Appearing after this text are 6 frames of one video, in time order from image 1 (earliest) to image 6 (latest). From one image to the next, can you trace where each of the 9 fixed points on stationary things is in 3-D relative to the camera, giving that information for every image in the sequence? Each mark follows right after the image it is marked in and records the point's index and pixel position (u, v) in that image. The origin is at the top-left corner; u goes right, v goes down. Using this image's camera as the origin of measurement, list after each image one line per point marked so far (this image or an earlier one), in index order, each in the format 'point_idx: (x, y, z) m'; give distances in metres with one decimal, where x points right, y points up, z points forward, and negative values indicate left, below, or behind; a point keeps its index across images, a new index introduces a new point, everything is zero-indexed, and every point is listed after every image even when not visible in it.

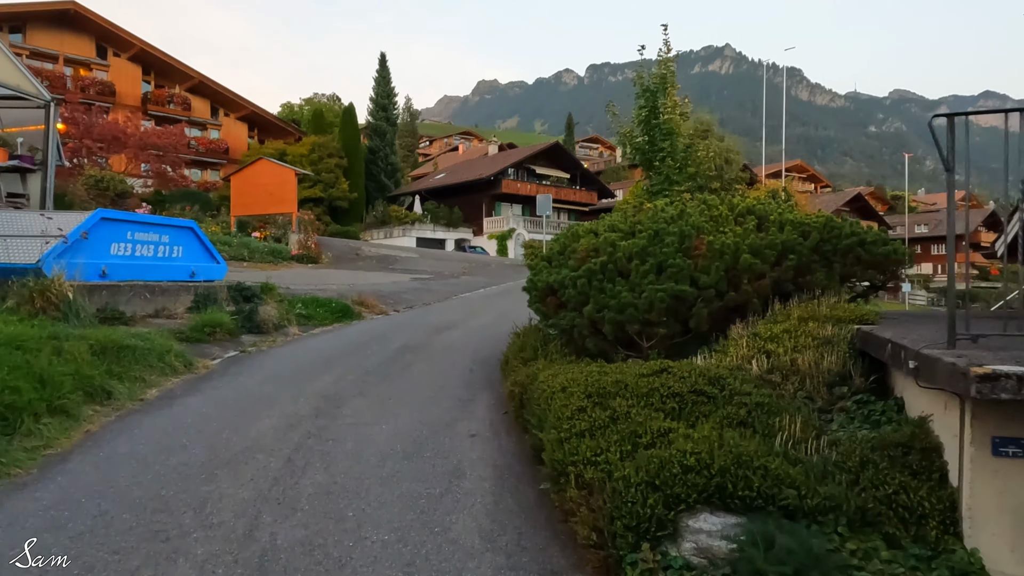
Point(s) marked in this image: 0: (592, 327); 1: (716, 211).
0: (+0.8, -0.4, +7.0) m
1: (+2.5, +0.9, +8.1) m
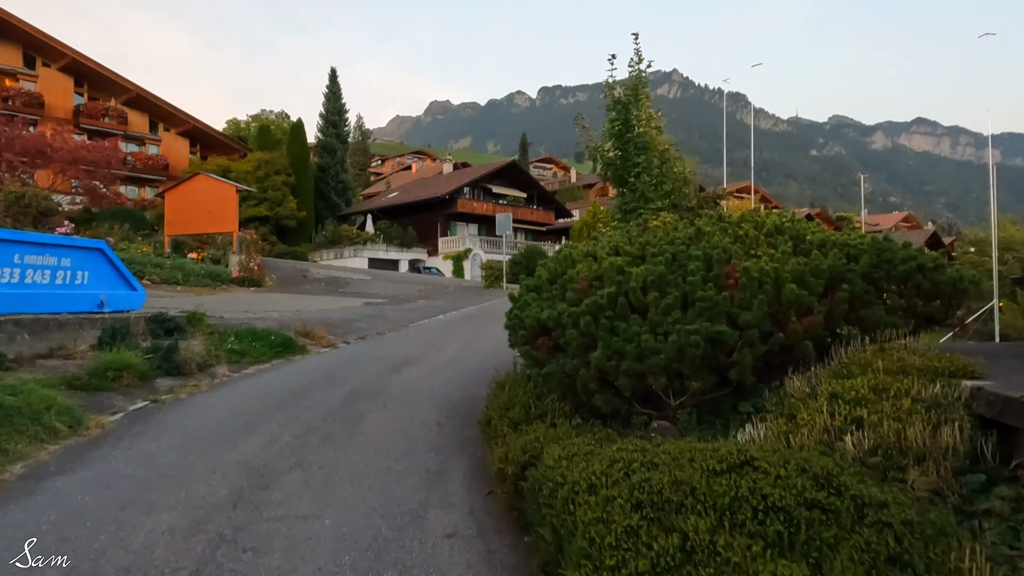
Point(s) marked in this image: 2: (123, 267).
0: (+0.7, -0.7, +5.4) m
1: (+2.3, +0.6, +6.7) m
2: (-6.8, +0.4, +11.6) m
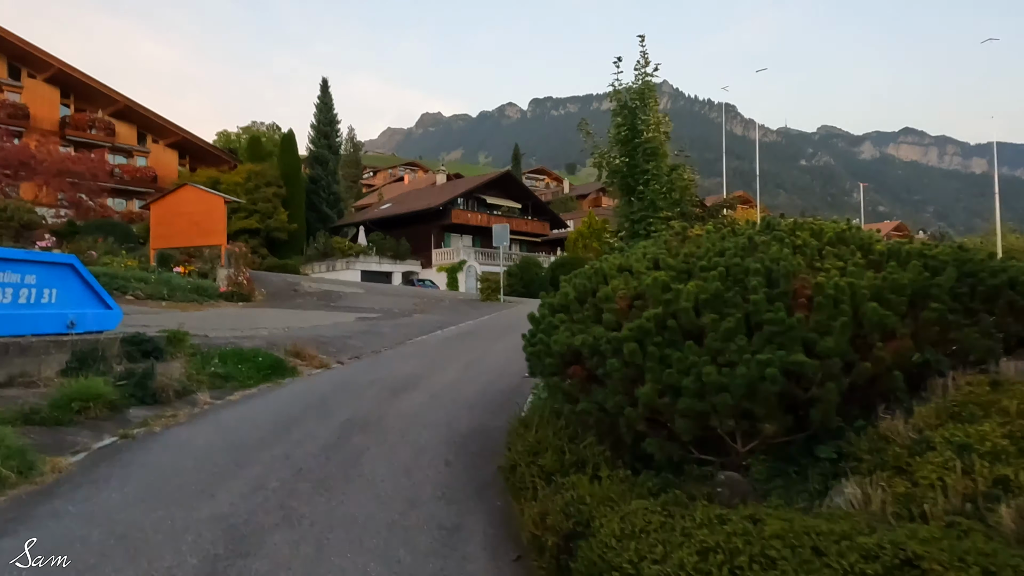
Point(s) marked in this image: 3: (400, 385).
0: (+0.9, -0.9, +4.5) m
1: (+2.4, +0.4, +5.8) m
2: (-6.6, +0.1, +10.7) m
3: (-1.8, -1.6, +10.8) m
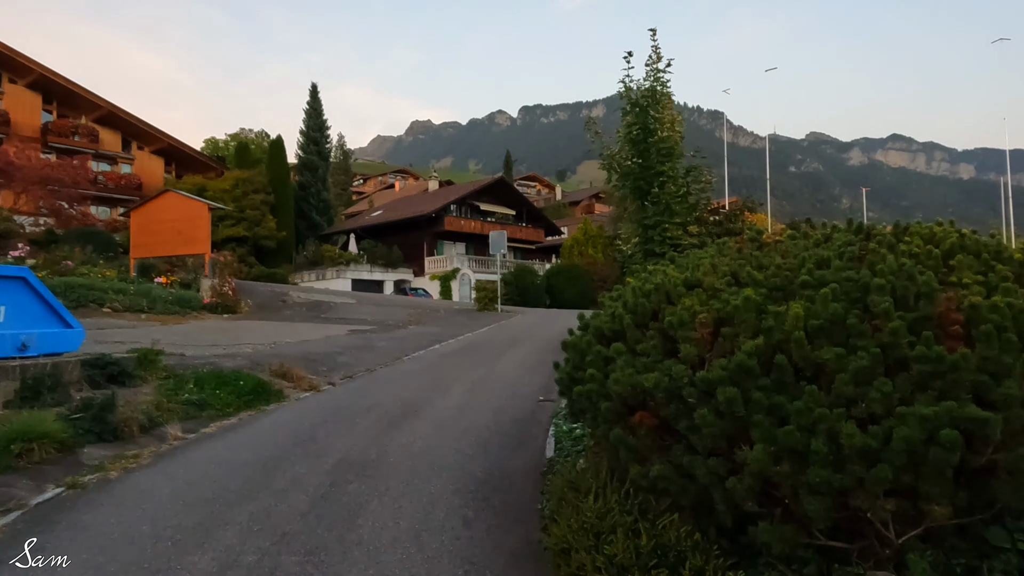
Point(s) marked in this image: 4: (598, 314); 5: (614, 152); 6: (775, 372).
0: (+1.2, -1.0, +3.3) m
1: (+2.7, +0.3, +4.6) m
2: (-6.4, -0.2, +9.4) m
3: (-1.6, -1.8, +9.6) m
4: (+0.7, -0.2, +5.2) m
5: (+2.5, +3.3, +16.4) m
6: (+1.4, -0.4, +3.5) m
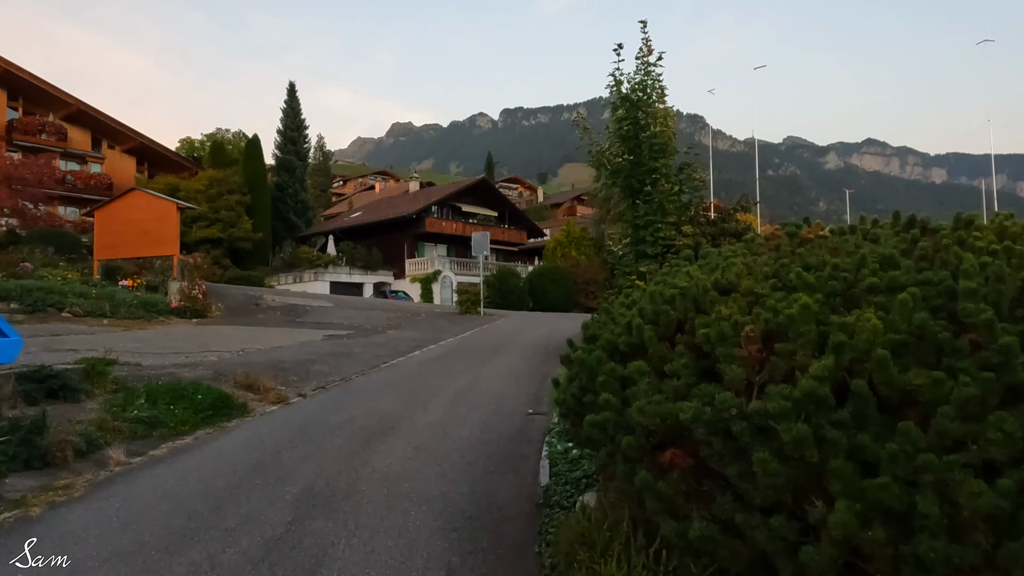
0: (+1.2, -1.0, +2.5) m
1: (+2.7, +0.3, +3.8) m
2: (-6.6, -0.2, +8.3) m
3: (-1.8, -1.8, +8.7) m
4: (+0.6, -0.2, +4.4) m
5: (+2.1, +3.3, +15.7) m
6: (+1.4, -0.5, +2.7) m
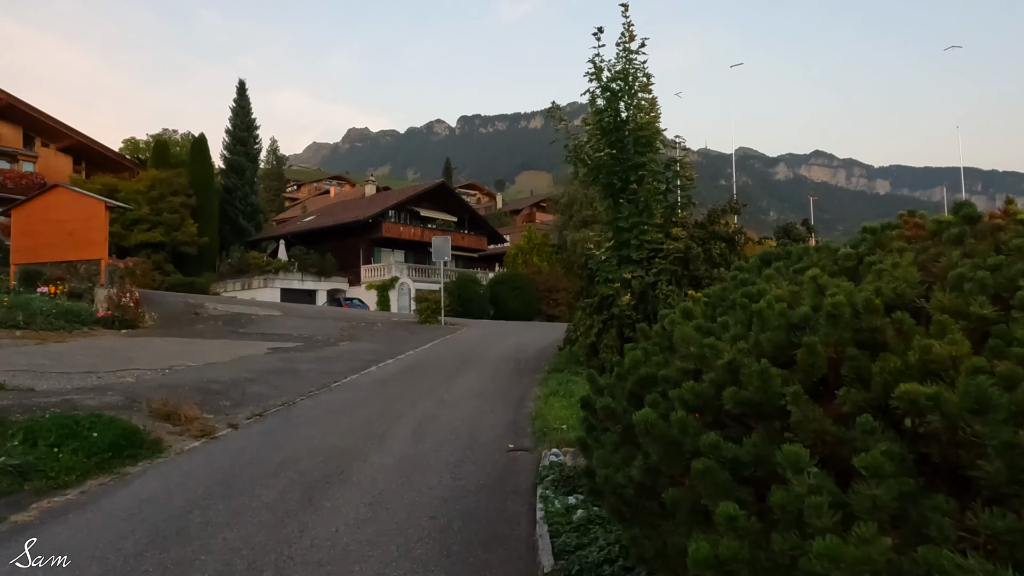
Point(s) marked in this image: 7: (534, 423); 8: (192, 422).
0: (+1.4, -1.1, +0.9) m
1: (+2.8, +0.2, +2.4) m
2: (-6.8, -0.3, +6.2) m
3: (-2.0, -1.9, +6.9) m
4: (+0.7, -0.3, +2.8) m
5: (+1.5, +3.1, +14.2) m
6: (+1.5, -0.5, +1.1) m
7: (+0.3, -1.8, +9.0) m
8: (-4.3, -1.8, +9.0) m
